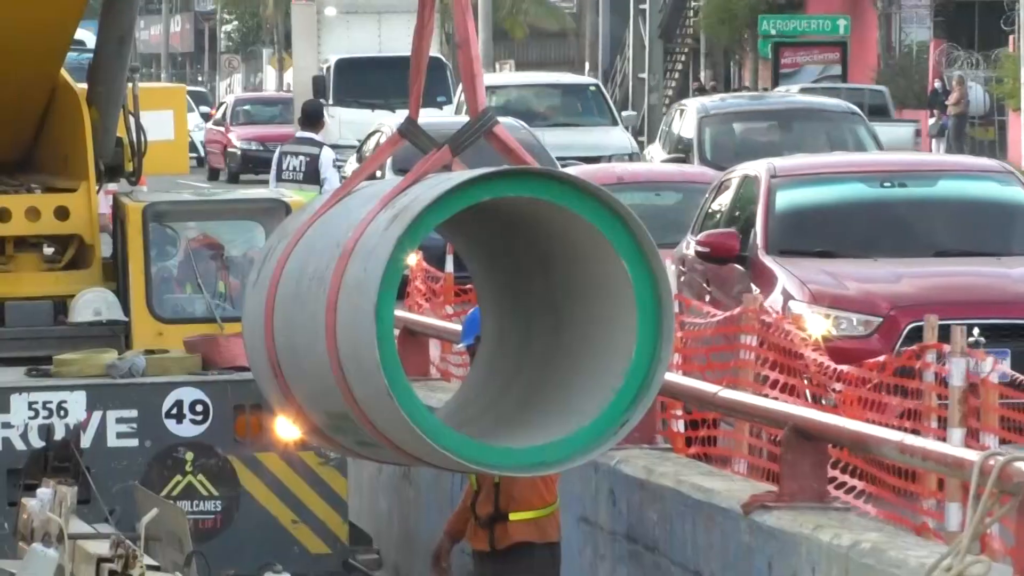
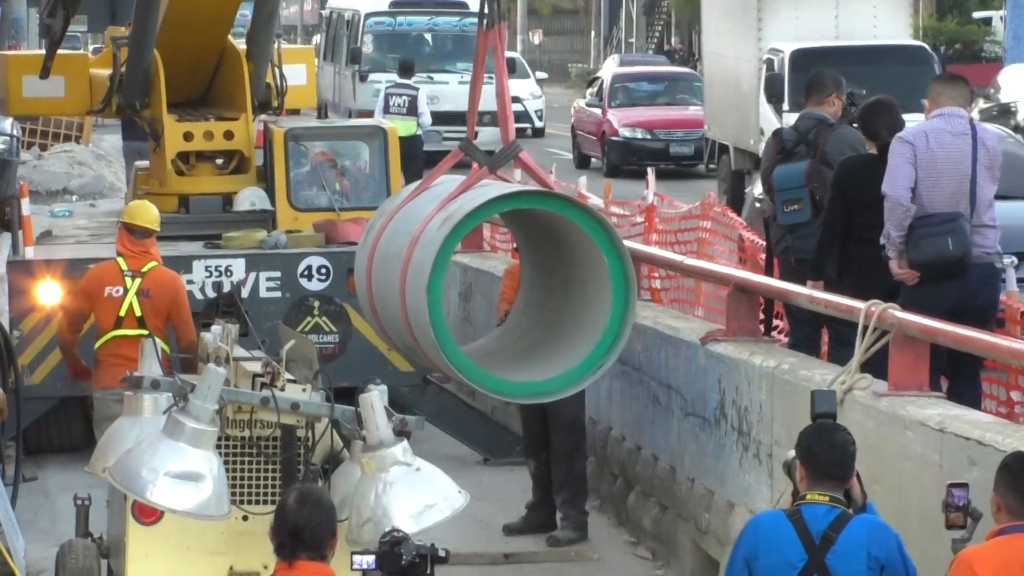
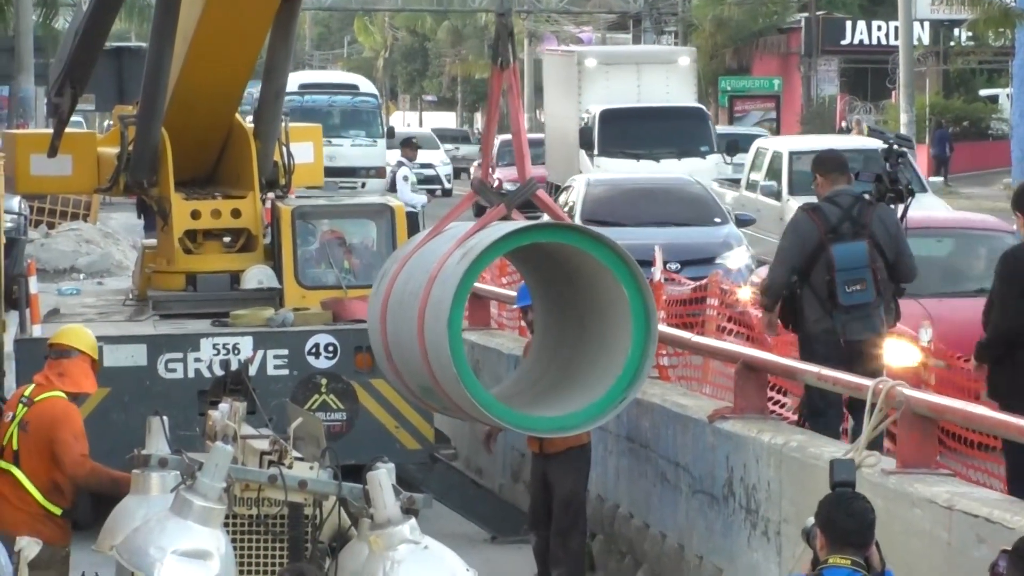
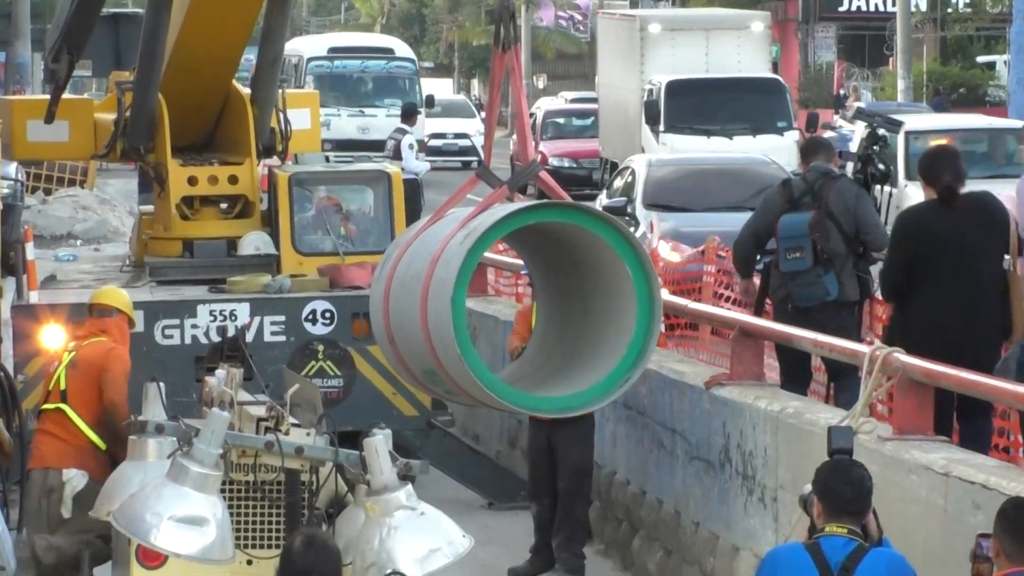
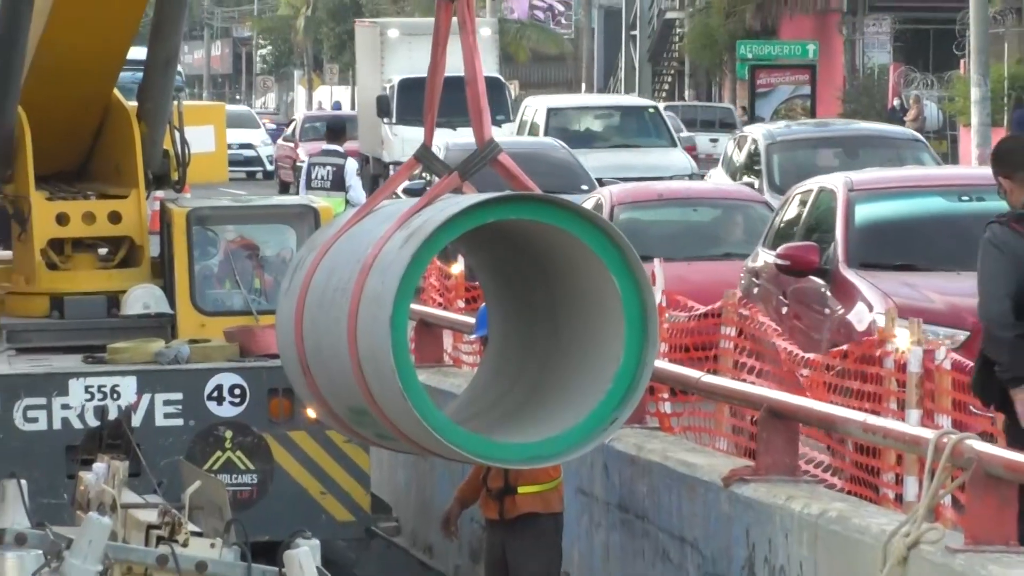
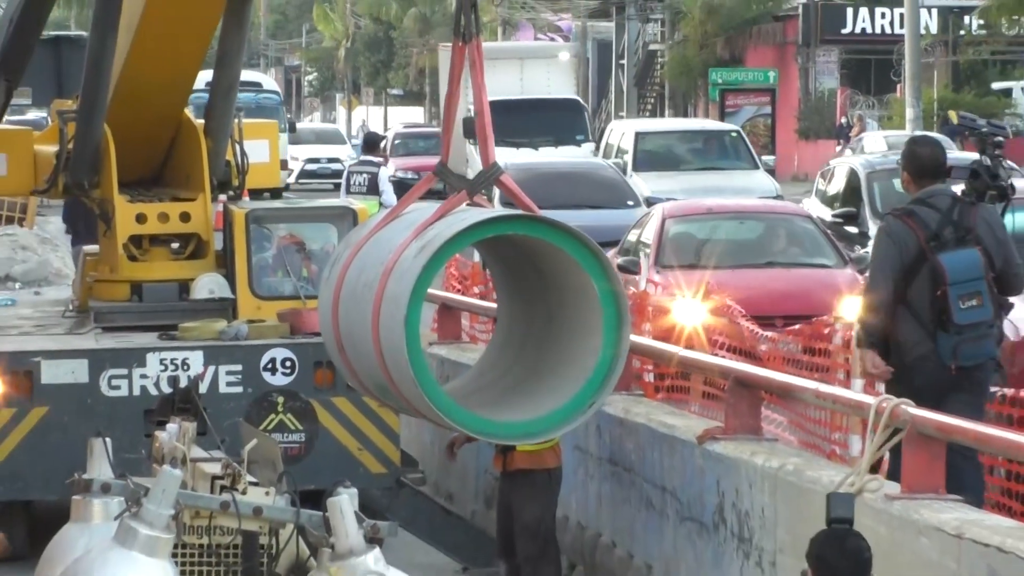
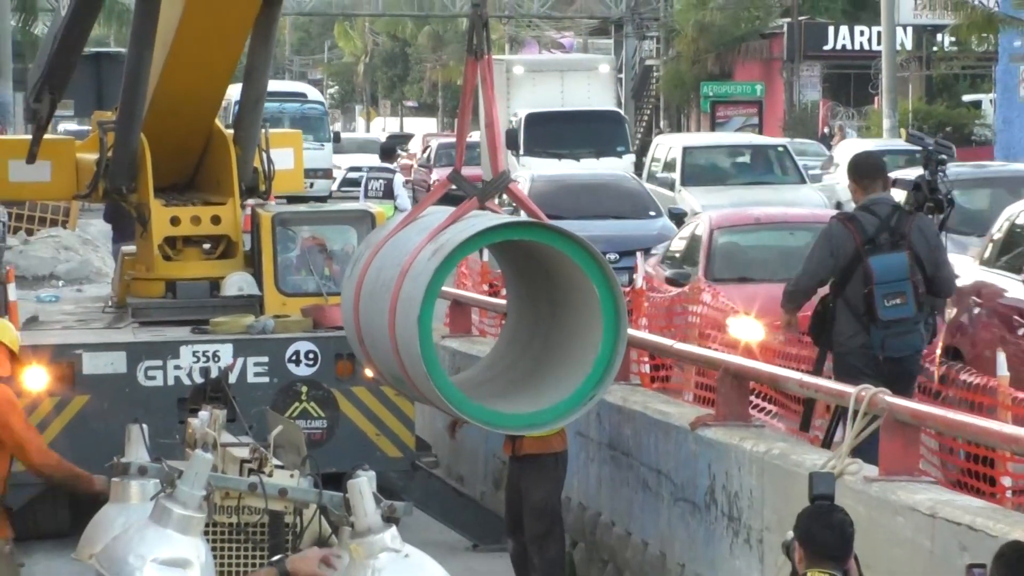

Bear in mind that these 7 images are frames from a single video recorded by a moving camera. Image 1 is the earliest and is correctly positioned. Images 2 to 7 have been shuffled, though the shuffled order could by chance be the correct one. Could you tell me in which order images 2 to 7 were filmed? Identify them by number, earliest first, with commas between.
5, 6, 7, 3, 4, 2
